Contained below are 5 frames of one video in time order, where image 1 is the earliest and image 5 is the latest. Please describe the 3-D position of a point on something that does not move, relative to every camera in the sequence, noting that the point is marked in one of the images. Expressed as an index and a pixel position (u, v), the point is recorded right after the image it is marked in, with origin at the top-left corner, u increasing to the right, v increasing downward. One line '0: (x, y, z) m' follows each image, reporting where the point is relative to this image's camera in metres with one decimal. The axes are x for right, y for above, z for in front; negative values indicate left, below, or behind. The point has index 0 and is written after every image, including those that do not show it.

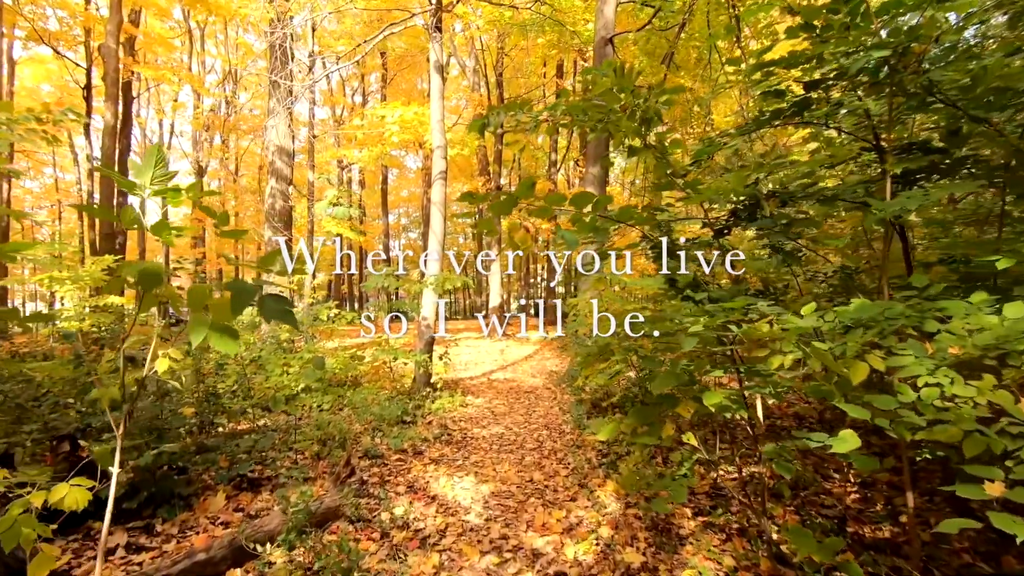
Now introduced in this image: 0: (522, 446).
0: (+0.1, -1.7, +5.6) m
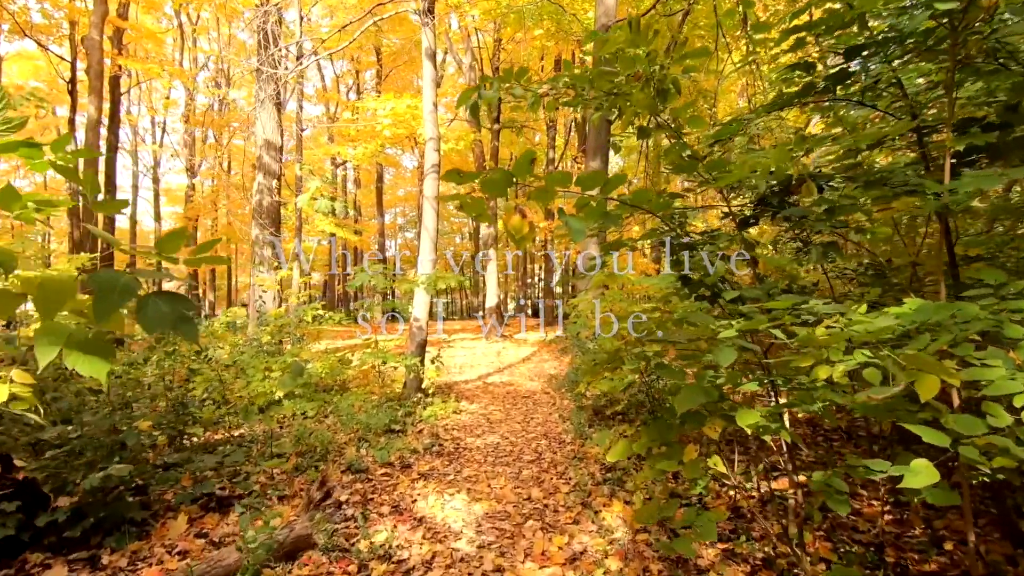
0: (+0.1, -1.7, +5.2) m
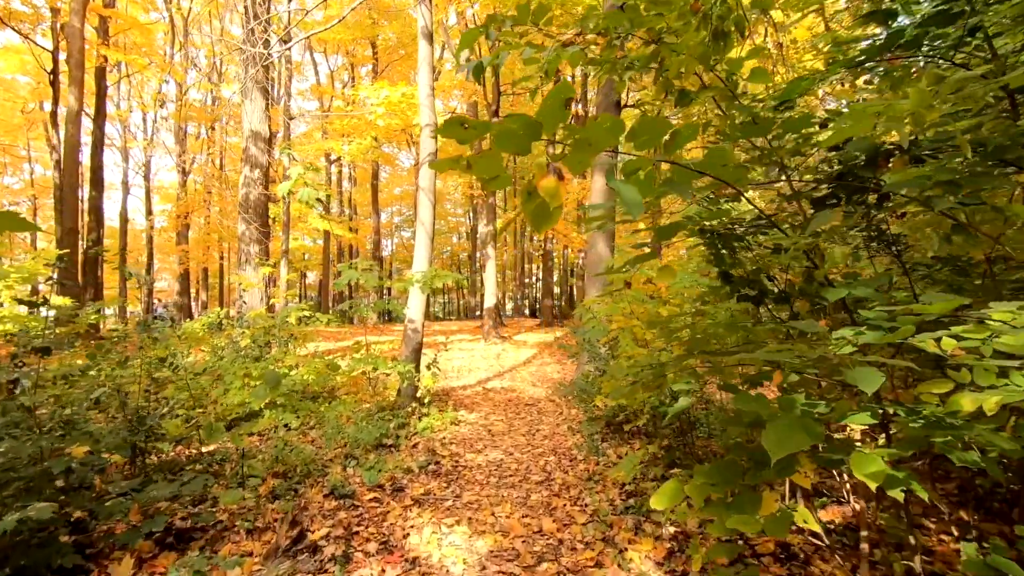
0: (+0.1, -1.7, +4.6) m
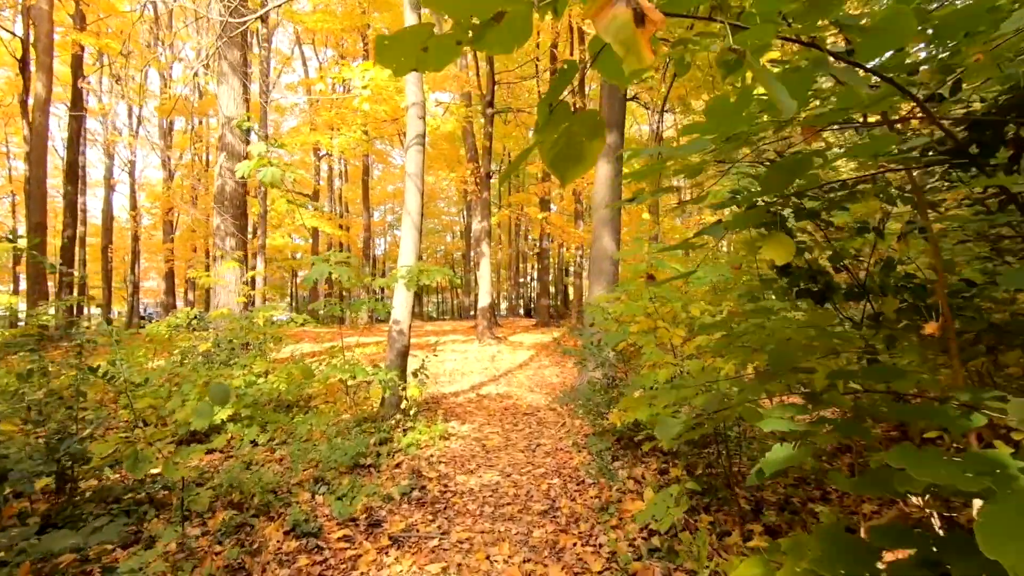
0: (+0.1, -1.6, +3.9) m
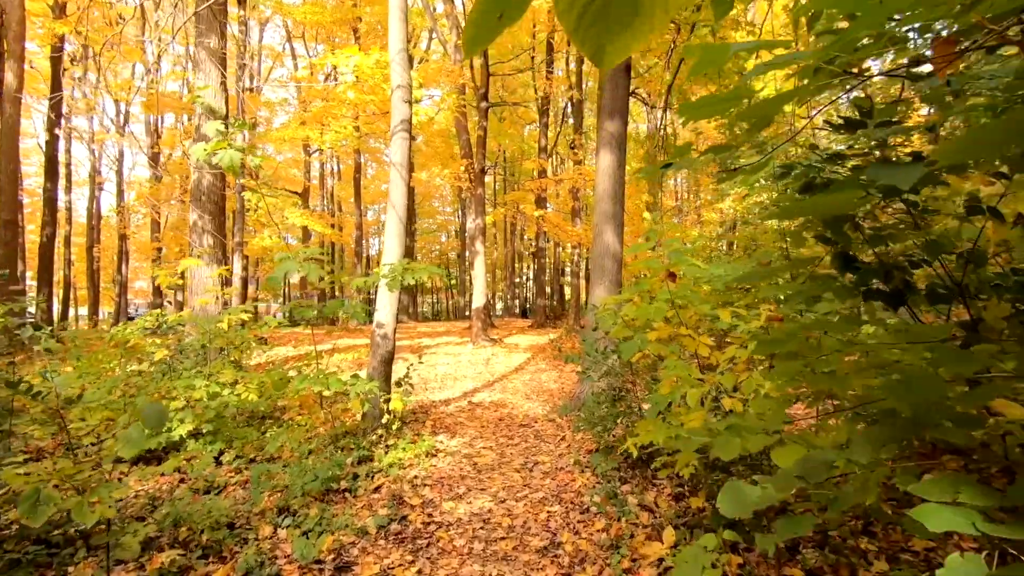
0: (+0.1, -1.6, +3.4) m
